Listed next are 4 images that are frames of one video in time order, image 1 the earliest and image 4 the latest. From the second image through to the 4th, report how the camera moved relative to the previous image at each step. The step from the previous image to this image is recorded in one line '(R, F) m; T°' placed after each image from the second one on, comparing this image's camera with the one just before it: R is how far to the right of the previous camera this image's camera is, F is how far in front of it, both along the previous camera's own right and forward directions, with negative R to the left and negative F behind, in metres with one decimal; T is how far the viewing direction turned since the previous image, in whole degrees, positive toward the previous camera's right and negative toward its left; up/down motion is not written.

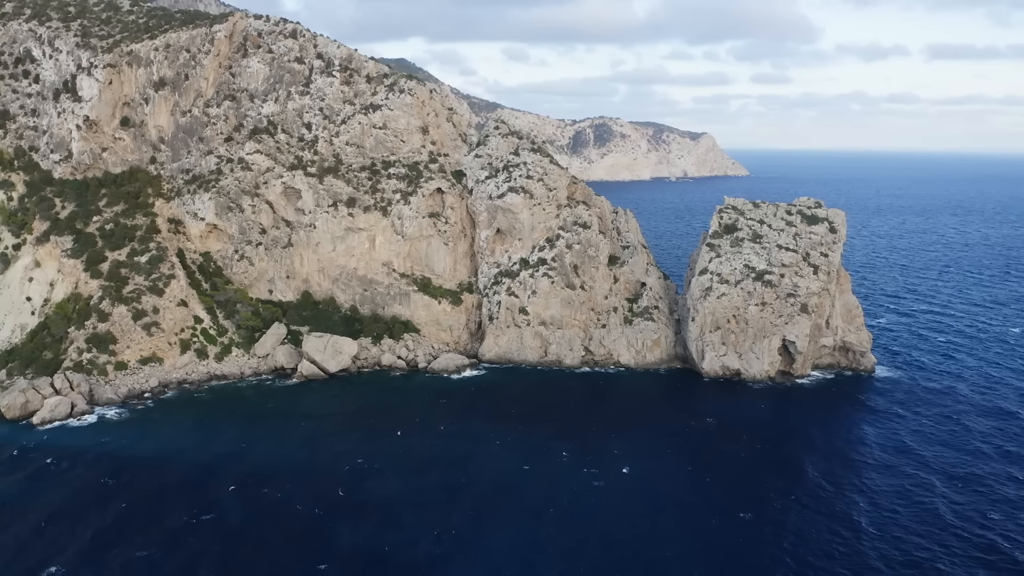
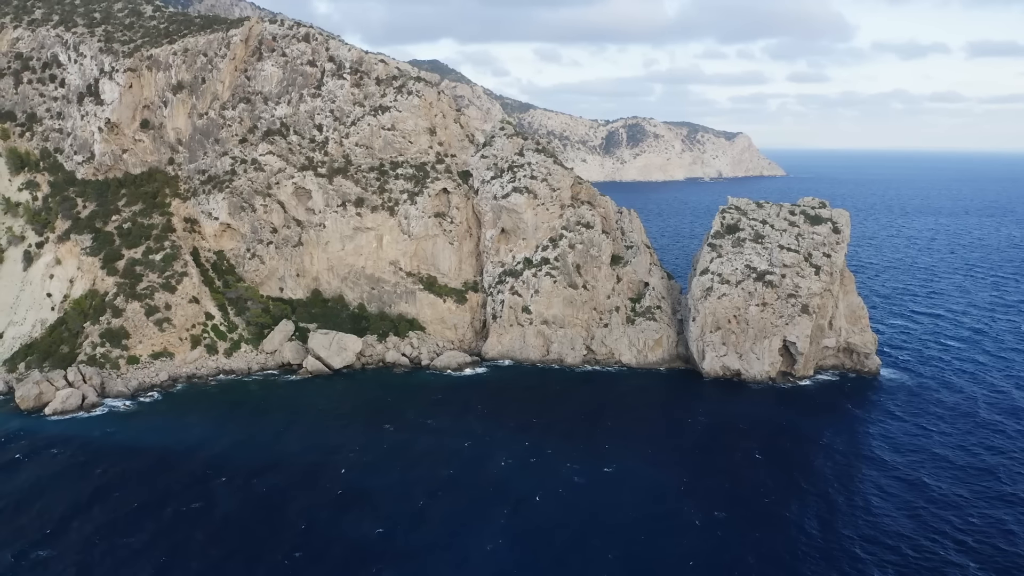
(+1.9, -0.6) m; -2°
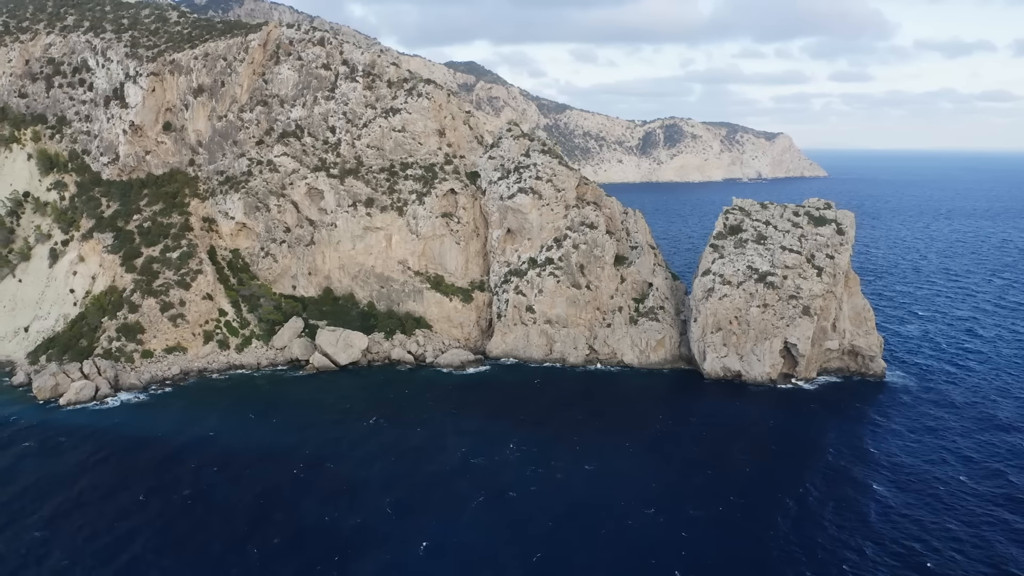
(+2.0, -0.7) m; -2°
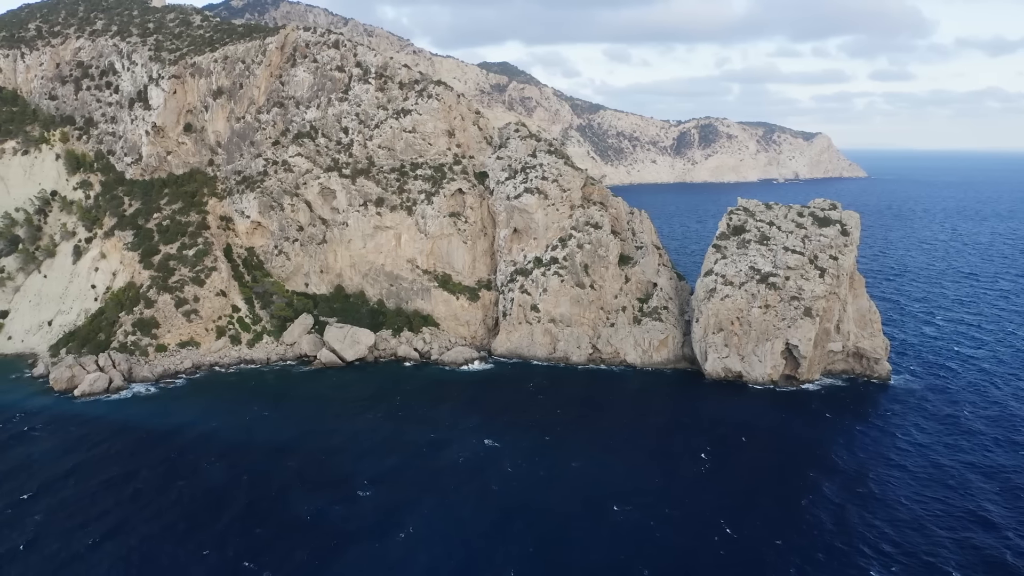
(+1.9, -0.7) m; -2°
